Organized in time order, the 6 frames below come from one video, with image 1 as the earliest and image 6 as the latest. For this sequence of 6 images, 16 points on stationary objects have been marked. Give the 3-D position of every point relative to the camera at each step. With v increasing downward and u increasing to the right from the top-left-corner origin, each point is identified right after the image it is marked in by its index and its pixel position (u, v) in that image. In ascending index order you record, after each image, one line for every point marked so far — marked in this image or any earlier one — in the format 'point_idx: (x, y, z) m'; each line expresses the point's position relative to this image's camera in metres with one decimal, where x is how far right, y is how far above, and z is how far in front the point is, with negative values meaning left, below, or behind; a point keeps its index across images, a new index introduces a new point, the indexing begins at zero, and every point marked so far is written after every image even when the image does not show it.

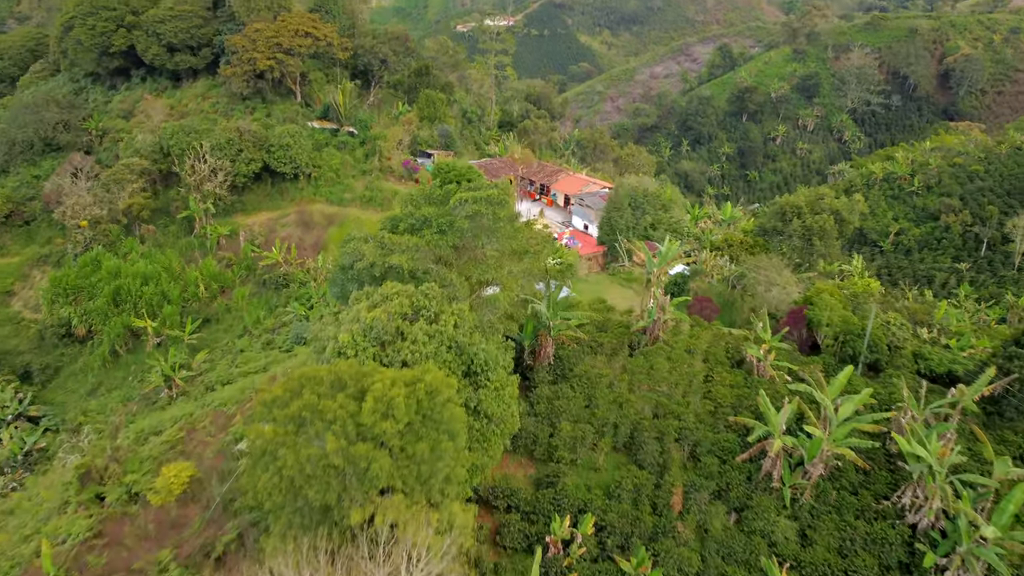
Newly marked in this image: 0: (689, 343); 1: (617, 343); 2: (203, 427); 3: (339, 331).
0: (+4.2, -1.3, +19.3) m
1: (+2.5, -1.3, +19.3) m
2: (-7.0, -3.2, +18.4) m
3: (-3.0, -0.8, +14.1) m
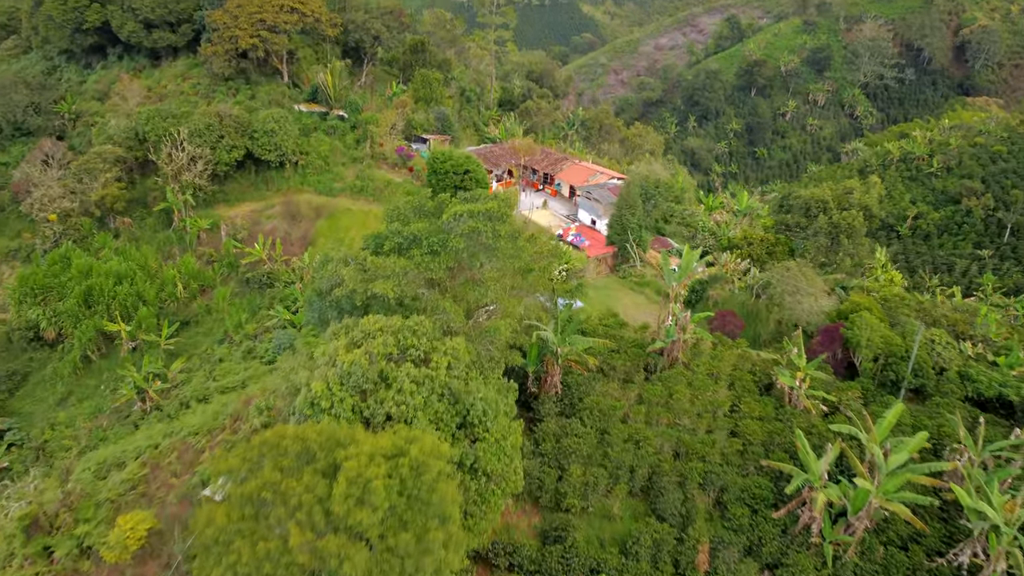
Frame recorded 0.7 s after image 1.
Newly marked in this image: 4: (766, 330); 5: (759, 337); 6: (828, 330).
0: (+4.3, -1.7, +17.3) m
1: (+2.5, -1.7, +17.3) m
2: (-7.0, -3.6, +16.5) m
3: (-3.0, -1.3, +12.1) m
4: (+6.2, -1.1, +20.0) m
5: (+6.1, -1.2, +20.0) m
6: (+7.0, -1.0, +18.1) m
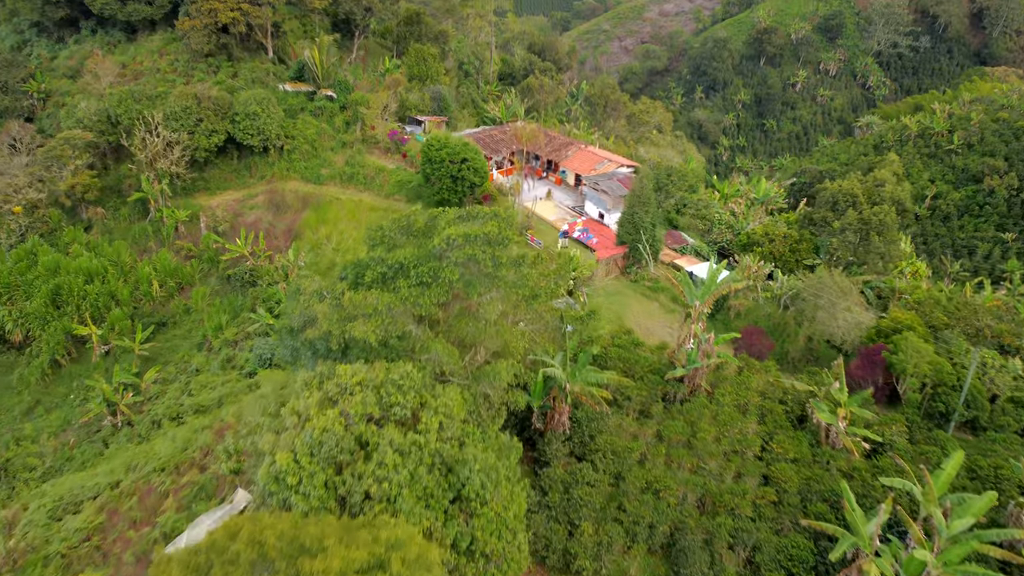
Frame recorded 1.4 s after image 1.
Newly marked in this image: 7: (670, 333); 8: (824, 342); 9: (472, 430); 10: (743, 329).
0: (+4.3, -2.0, +15.4) m
1: (+2.6, -2.0, +15.4) m
2: (-6.9, -4.0, +14.7) m
3: (-2.9, -1.9, +10.2) m
4: (+6.3, -1.3, +18.1) m
5: (+6.1, -1.5, +18.1) m
6: (+7.1, -1.3, +16.1) m
7: (+3.7, -1.1, +18.9) m
8: (+6.8, -1.2, +17.7) m
9: (-0.5, -1.9, +10.8) m
10: (+5.1, -0.9, +17.9) m
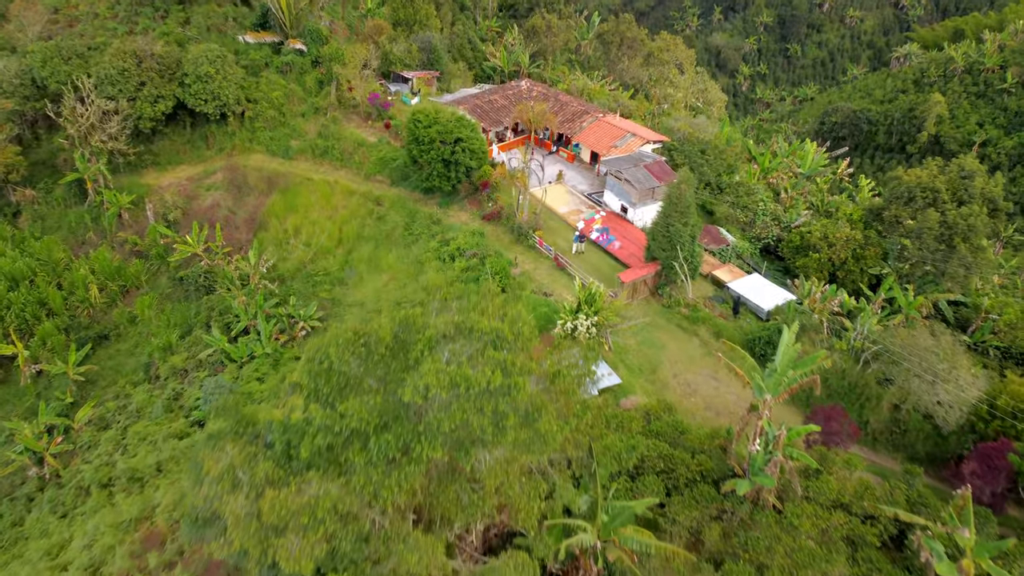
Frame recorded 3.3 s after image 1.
0: (+4.4, -3.3, +11.7) m
1: (+2.7, -3.3, +11.7) m
2: (-6.8, -5.3, +11.2) m
3: (-2.8, -3.7, +6.5) m
4: (+6.4, -2.3, +14.3) m
5: (+6.2, -2.4, +14.3) m
6: (+7.2, -2.5, +12.3) m
7: (+3.8, -1.9, +15.1) m
8: (+6.9, -2.1, +13.8) m
9: (-0.4, -3.6, +7.1) m
10: (+5.2, -1.9, +14.1) m
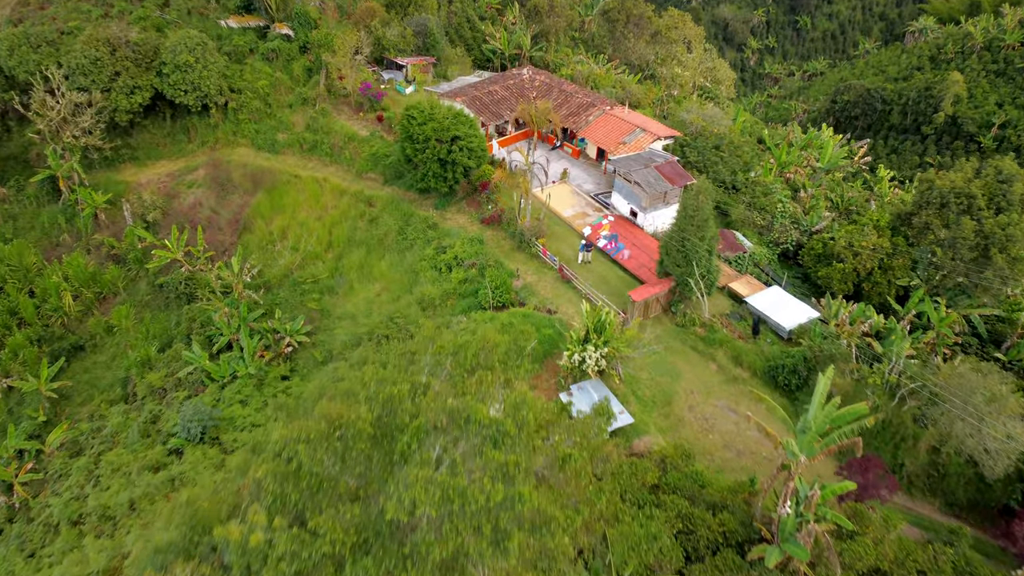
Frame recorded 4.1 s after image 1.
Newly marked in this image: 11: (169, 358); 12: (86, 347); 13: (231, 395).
0: (+4.4, -3.9, +10.5) m
1: (+2.7, -3.9, +10.5) m
2: (-6.8, -5.9, +10.1) m
3: (-2.8, -4.5, +5.3) m
4: (+6.4, -2.8, +13.0) m
5: (+6.3, -2.9, +13.1) m
6: (+7.2, -3.0, +11.1) m
7: (+3.8, -2.4, +13.8) m
8: (+6.9, -2.7, +12.6) m
9: (-0.4, -4.4, +5.9) m
10: (+5.3, -2.4, +12.8) m
11: (-7.9, -1.6, +18.8) m
12: (-10.5, -1.5, +20.0) m
13: (-5.8, -2.2, +16.8) m
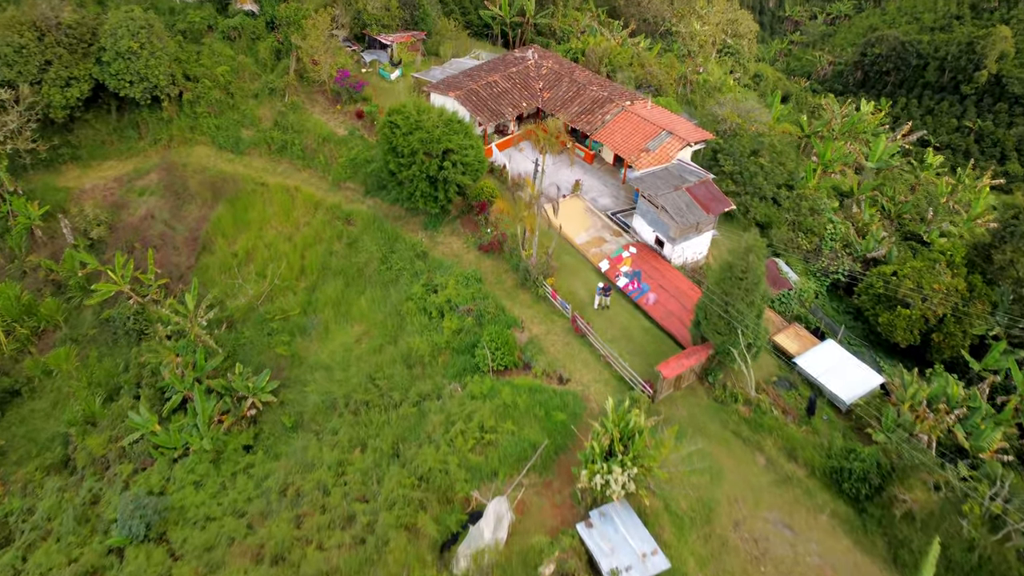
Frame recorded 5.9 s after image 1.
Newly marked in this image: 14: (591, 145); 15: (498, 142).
0: (+4.5, -5.5, +8.0) m
1: (+2.8, -5.5, +8.0) m
2: (-6.7, -7.5, +7.8) m
3: (-2.7, -6.6, +2.9) m
4: (+6.5, -4.1, +10.4) m
5: (+6.3, -4.3, +10.5) m
6: (+7.3, -4.6, +8.6) m
7: (+3.9, -3.7, +11.2) m
8: (+7.0, -4.1, +10.0) m
9: (-0.3, -6.4, +3.5) m
10: (+5.3, -3.8, +10.2) m
11: (-7.9, -2.5, +16.1) m
12: (-10.4, -2.3, +17.3) m
13: (-5.7, -3.3, +14.1) m
14: (+1.9, +3.4, +19.1) m
15: (-0.3, +3.4, +19.0) m
